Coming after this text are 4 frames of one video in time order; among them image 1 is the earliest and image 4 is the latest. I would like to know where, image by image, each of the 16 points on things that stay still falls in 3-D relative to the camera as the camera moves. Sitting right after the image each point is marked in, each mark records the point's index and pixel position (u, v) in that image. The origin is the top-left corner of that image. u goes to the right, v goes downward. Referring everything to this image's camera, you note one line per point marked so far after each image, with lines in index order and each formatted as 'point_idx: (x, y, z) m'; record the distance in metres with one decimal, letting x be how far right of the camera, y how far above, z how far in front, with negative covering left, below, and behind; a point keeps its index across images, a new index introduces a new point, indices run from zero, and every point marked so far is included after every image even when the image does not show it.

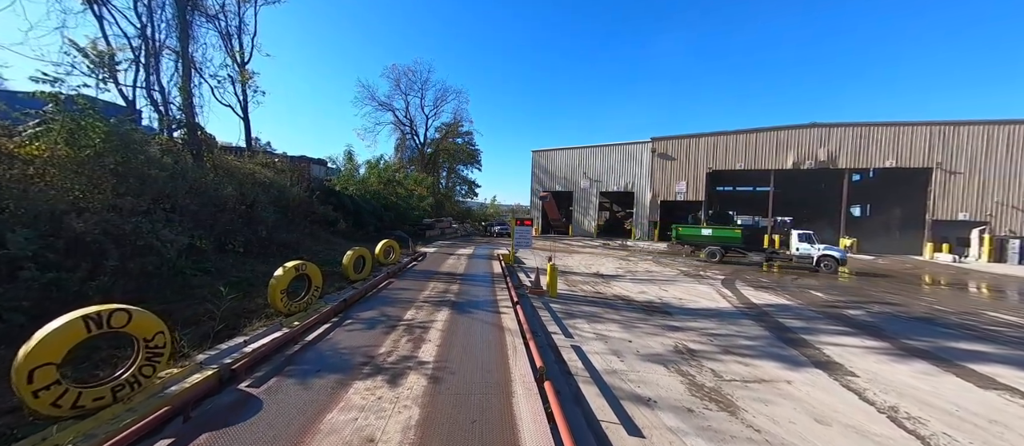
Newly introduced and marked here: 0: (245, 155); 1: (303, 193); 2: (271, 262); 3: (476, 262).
0: (-10.5, +2.7, +13.8) m
1: (-8.8, +1.3, +14.9) m
2: (-6.7, -1.1, +9.8) m
3: (-1.3, -1.4, +12.6) m
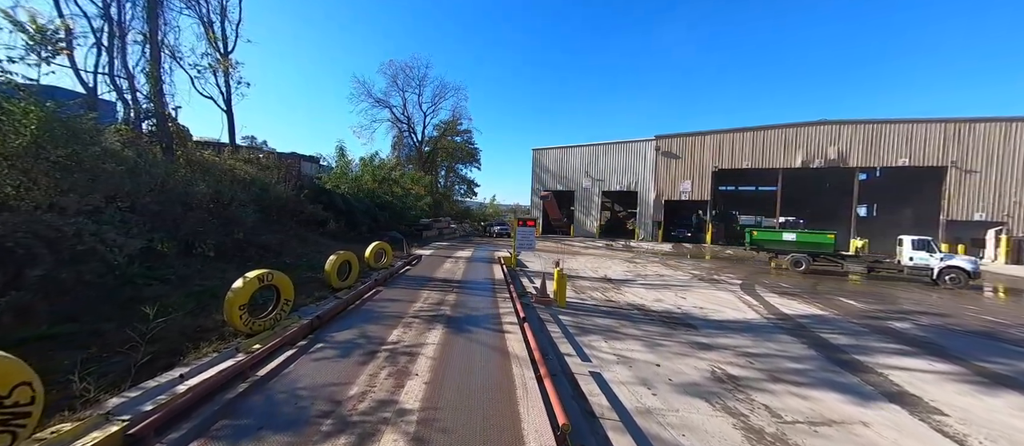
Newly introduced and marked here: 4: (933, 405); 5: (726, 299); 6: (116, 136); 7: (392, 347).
0: (-10.4, +2.7, +12.8) m
1: (-8.8, +1.2, +14.0) m
2: (-6.6, -1.1, +8.8) m
3: (-1.3, -1.4, +11.6) m
4: (+5.1, -2.2, +4.3) m
5: (+6.0, -2.1, +9.8) m
6: (-9.1, +2.0, +8.1) m
7: (-1.5, -1.5, +4.3) m
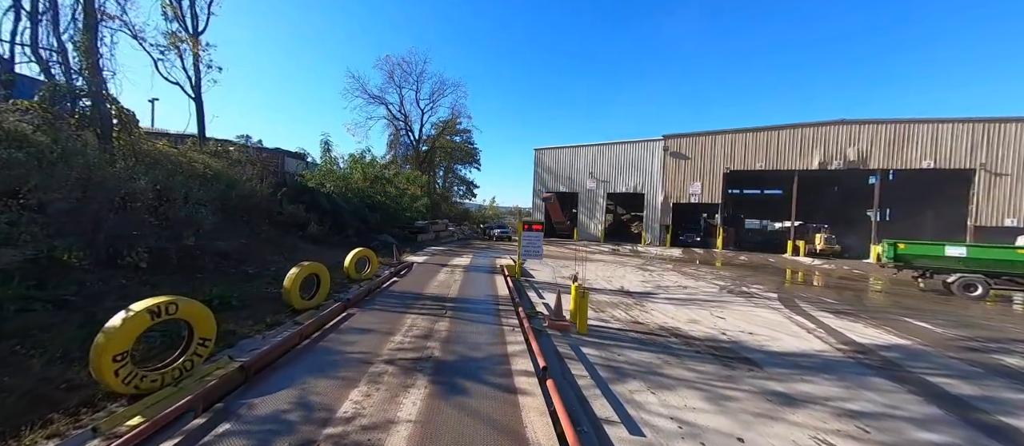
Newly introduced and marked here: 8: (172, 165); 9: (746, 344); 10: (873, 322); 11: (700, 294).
0: (-10.3, +2.6, +11.2) m
1: (-8.6, +1.2, +12.3) m
2: (-6.4, -1.2, +7.1) m
3: (-1.1, -1.5, +10.0) m
4: (+5.3, -2.3, +2.7) m
5: (+6.1, -2.2, +8.2) m
6: (-8.9, +2.0, +6.5) m
7: (-1.3, -1.6, +2.7) m
8: (-8.7, +1.5, +9.0) m
9: (+4.3, -2.2, +6.5) m
10: (+8.5, -2.3, +8.3) m
11: (+5.9, -2.2, +11.1) m
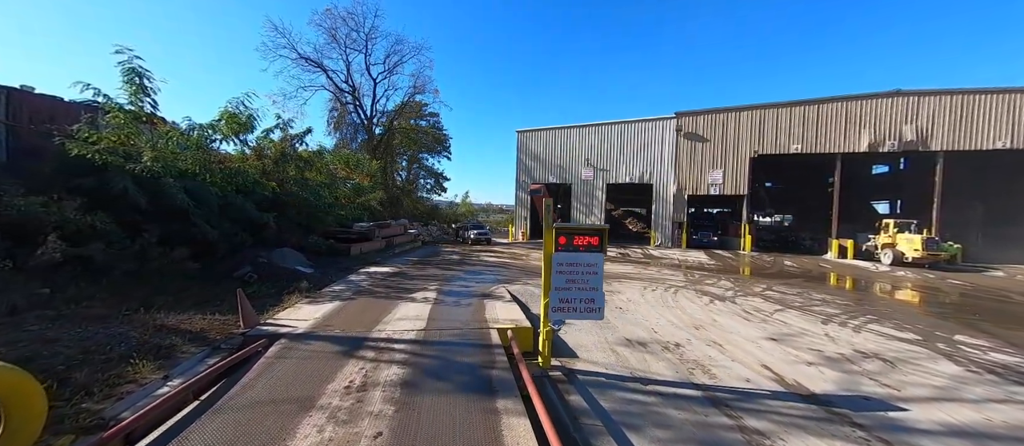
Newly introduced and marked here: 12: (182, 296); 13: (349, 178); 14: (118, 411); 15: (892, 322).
0: (-10.0, +2.3, +3.5) m
1: (-8.5, +0.9, +4.7) m
2: (-5.8, -1.4, -0.2) m
3: (-0.8, -1.7, +3.1) m
4: (+6.2, -2.5, -3.8) m
5: (+6.6, -2.3, +1.8) m
6: (-8.3, +1.7, -1.1) m
7: (-0.4, -1.8, -4.2) m
8: (-8.2, +1.2, +1.4) m
9: (+5.0, -2.4, 0.0) m
10: (+8.9, -2.4, +2.1) m
11: (+6.2, -2.3, +4.7) m
12: (-5.9, -1.3, +6.3) m
13: (-8.4, +2.3, +18.0) m
14: (-3.6, -1.5, +3.2) m
15: (+9.3, -2.4, +8.7) m
